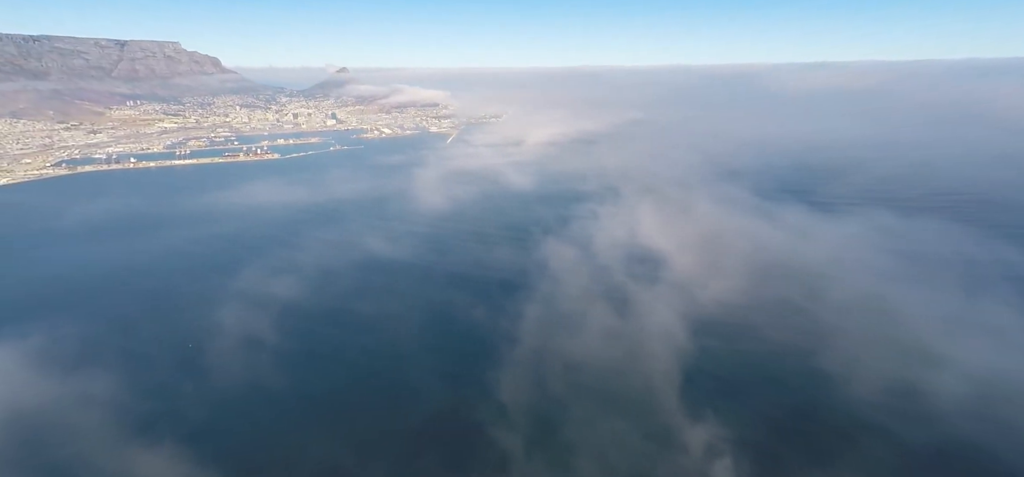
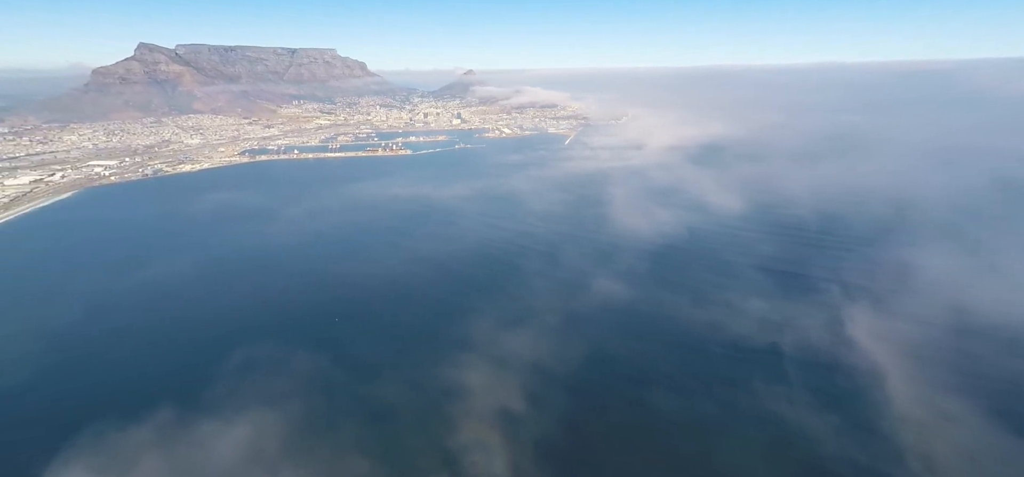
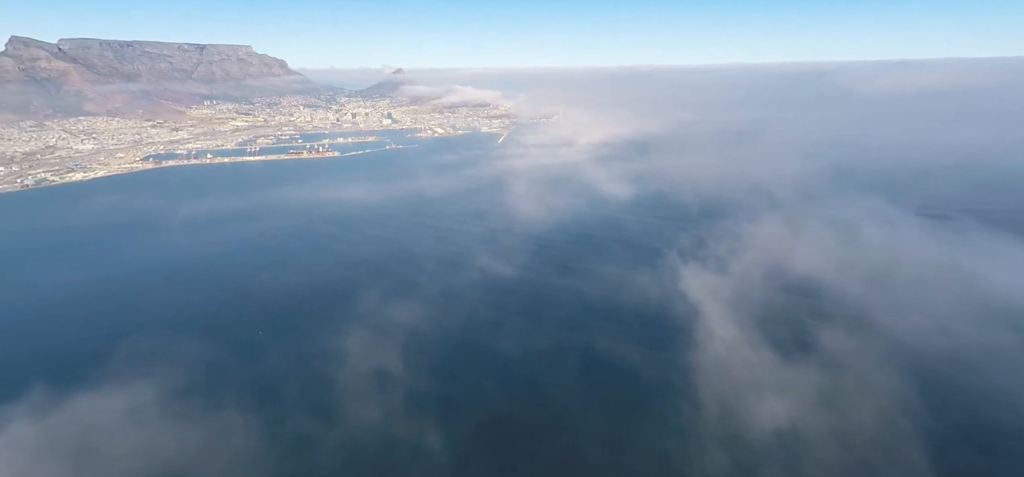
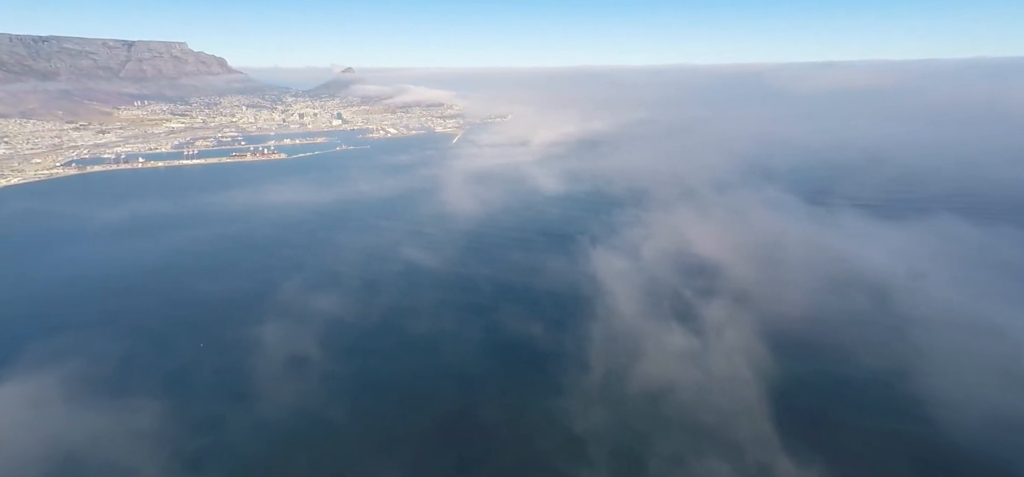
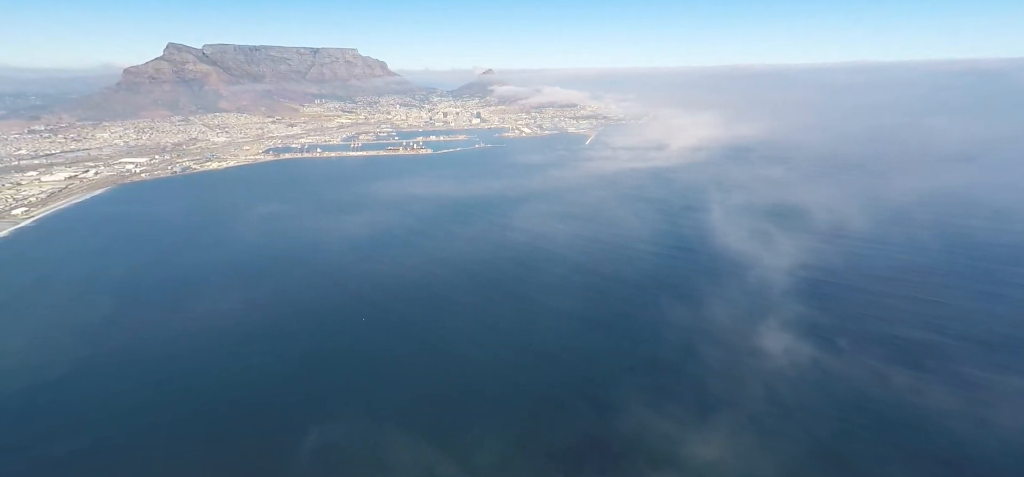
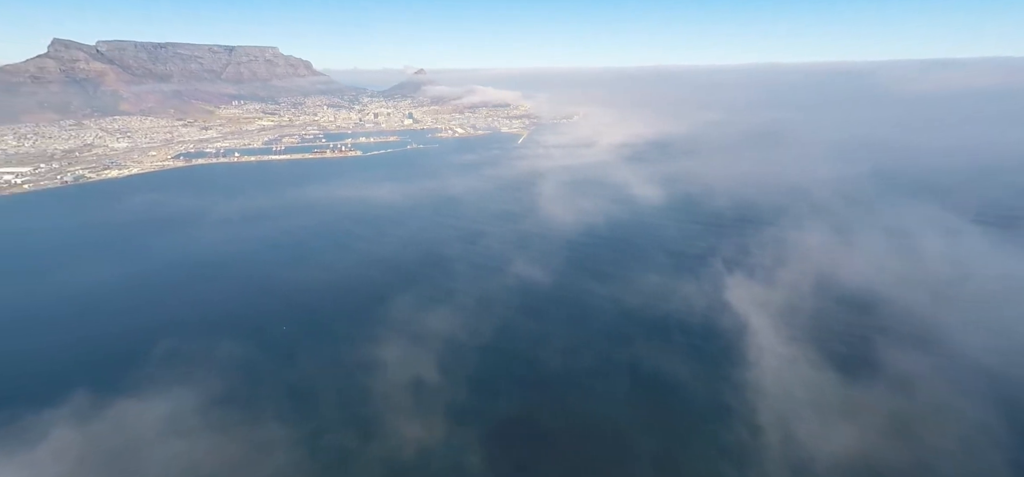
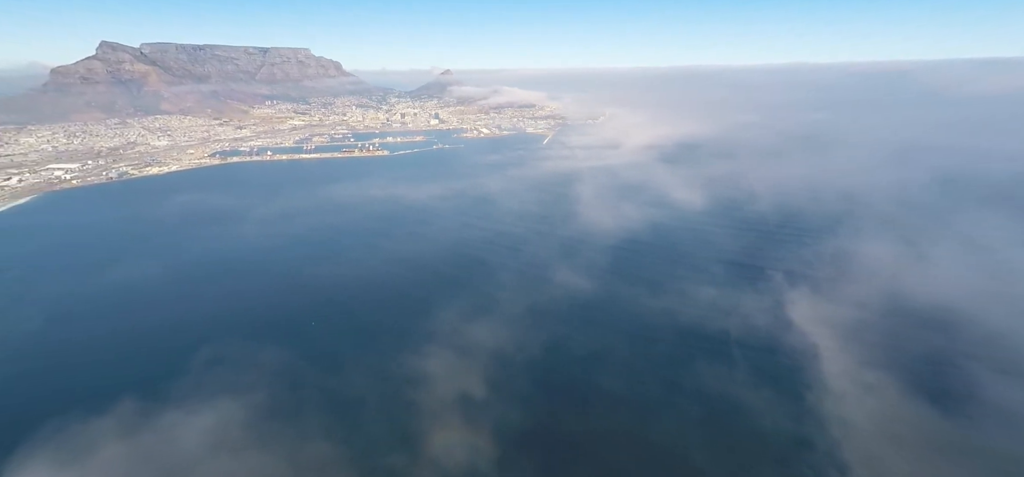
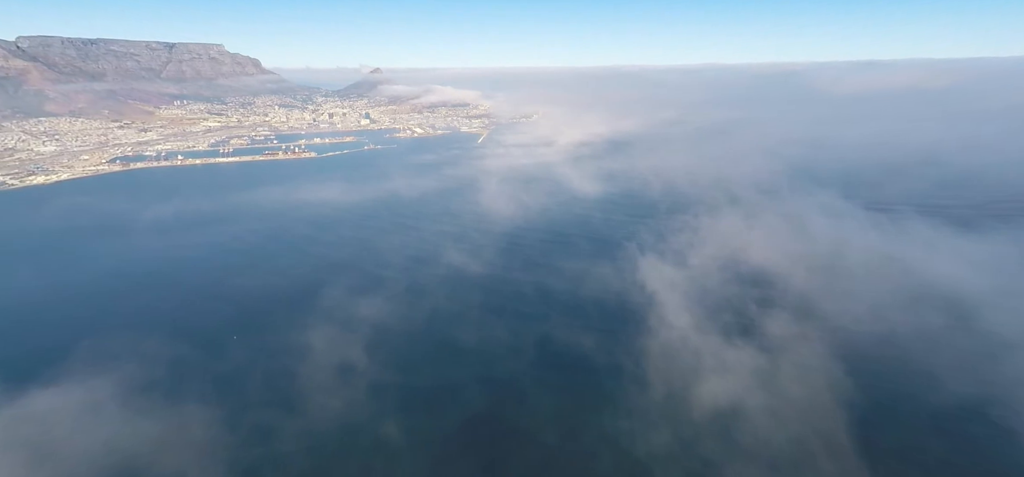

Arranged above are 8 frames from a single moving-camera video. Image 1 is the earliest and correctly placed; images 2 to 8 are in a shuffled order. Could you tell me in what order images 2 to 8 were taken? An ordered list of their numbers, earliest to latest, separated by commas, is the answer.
4, 8, 3, 6, 7, 2, 5
